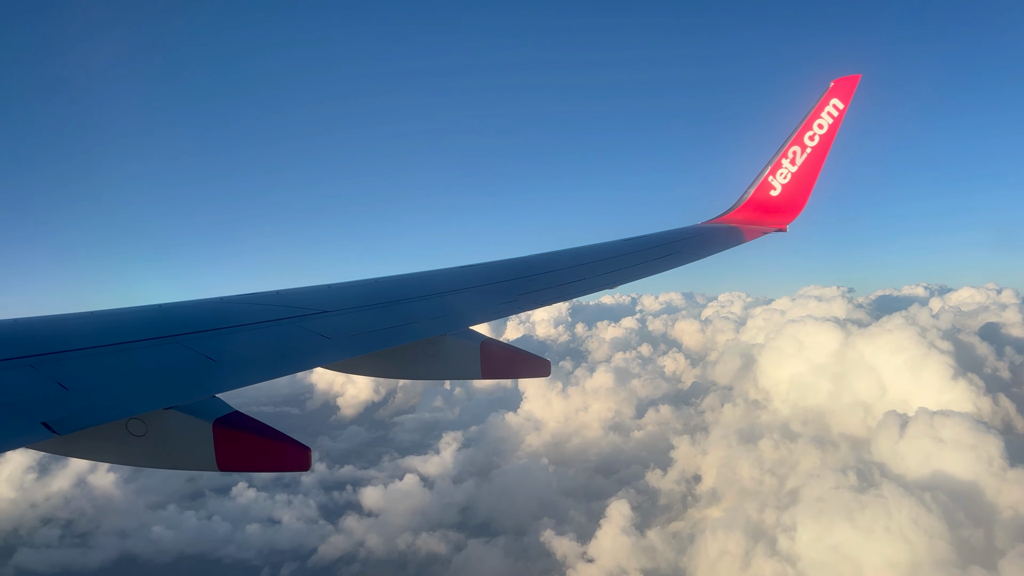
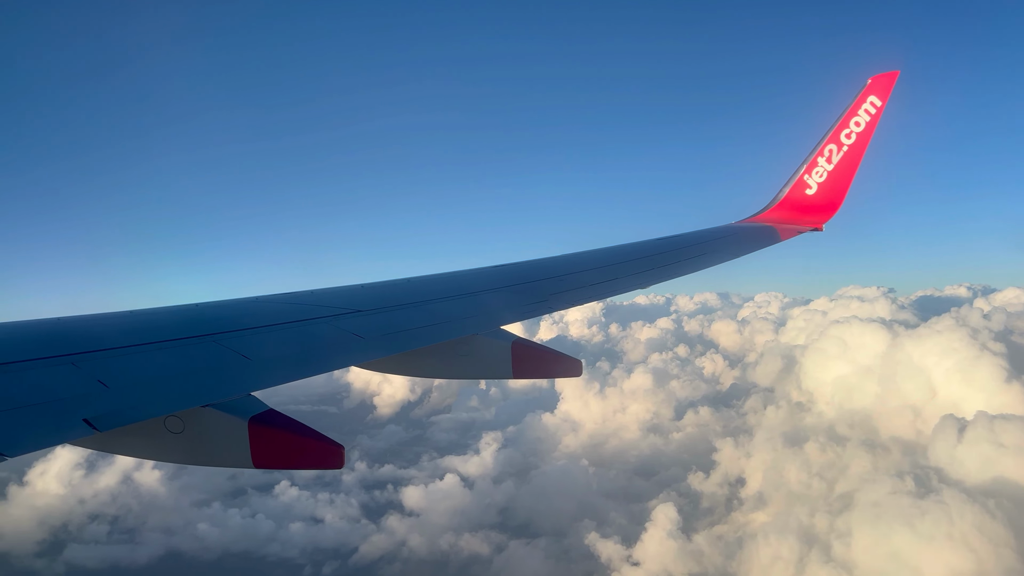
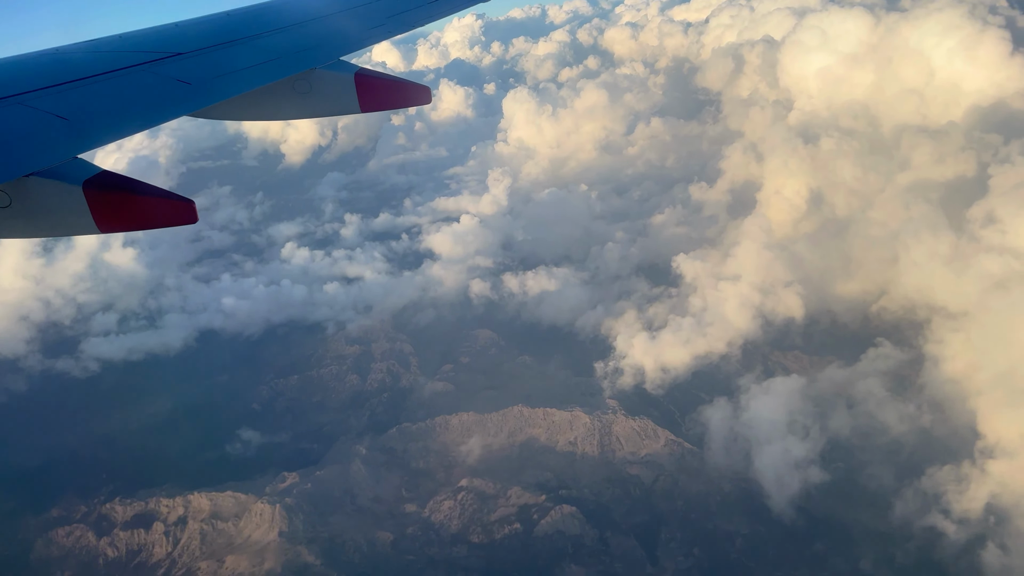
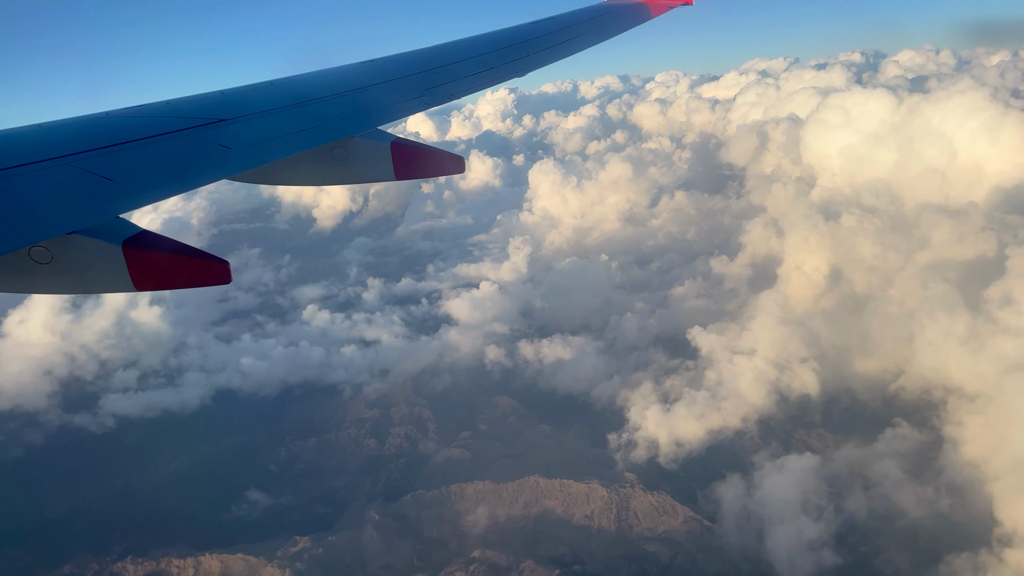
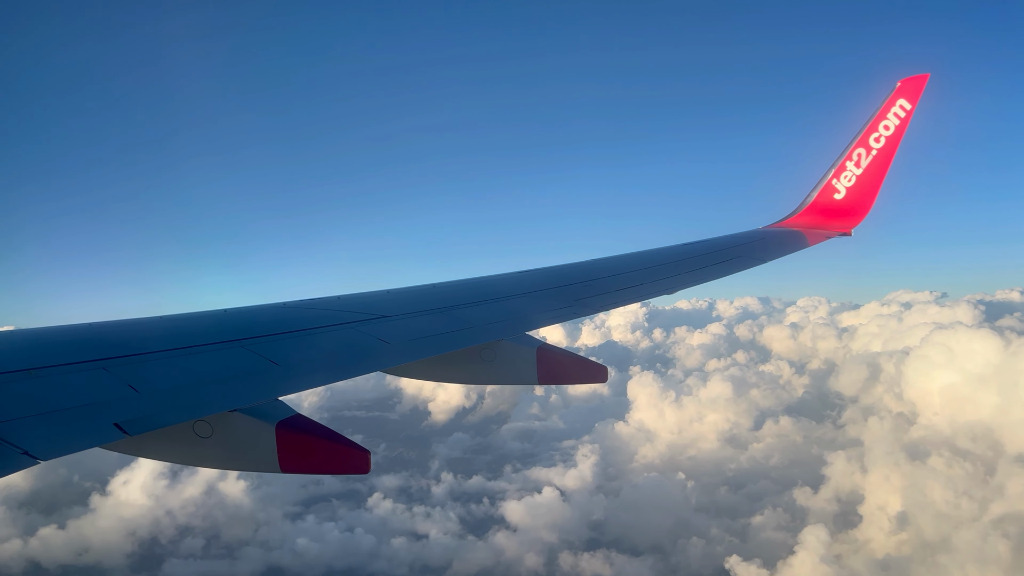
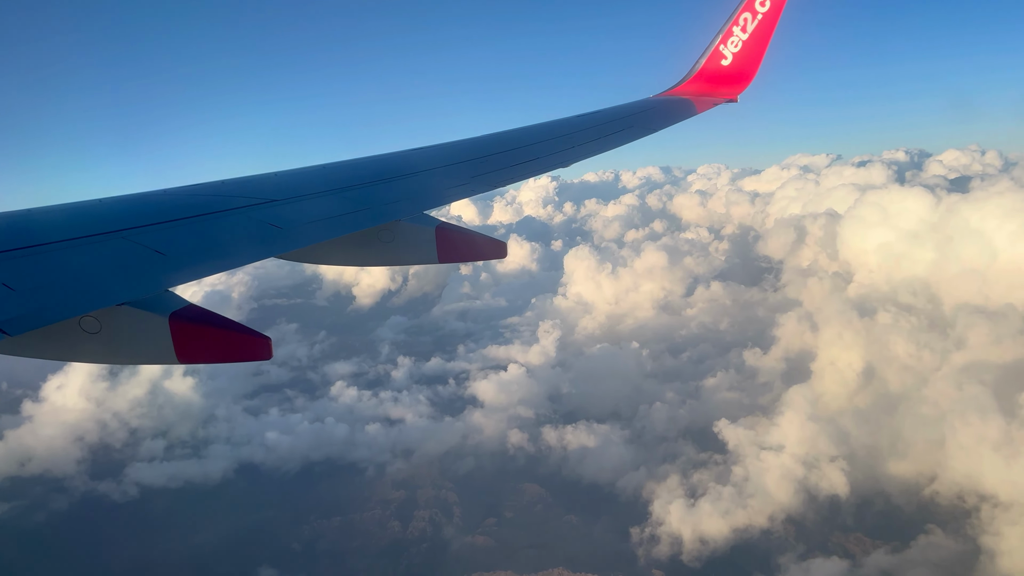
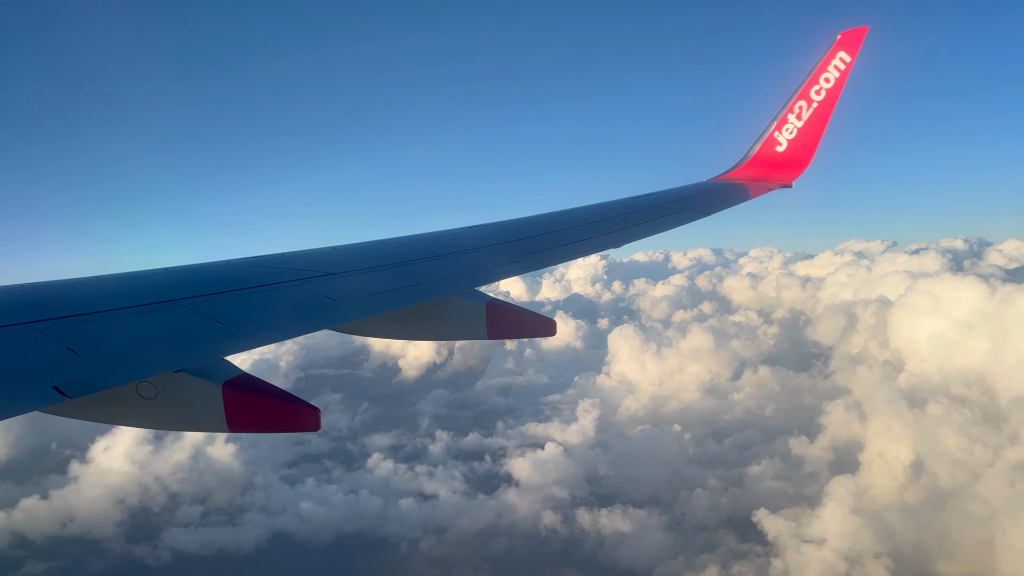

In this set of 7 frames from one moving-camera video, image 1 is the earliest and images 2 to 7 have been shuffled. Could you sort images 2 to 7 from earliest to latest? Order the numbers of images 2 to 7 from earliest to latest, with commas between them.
2, 5, 7, 6, 4, 3
